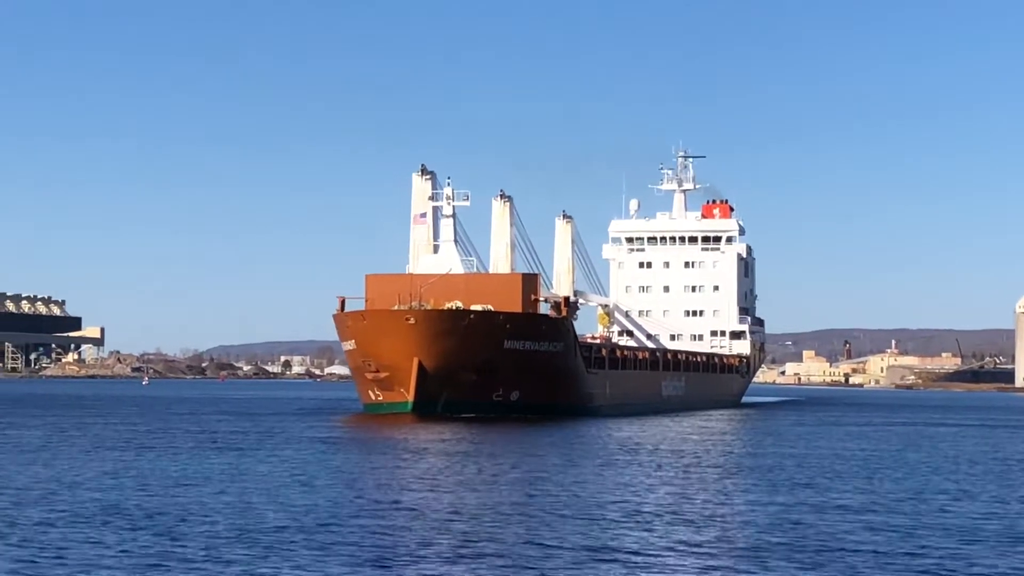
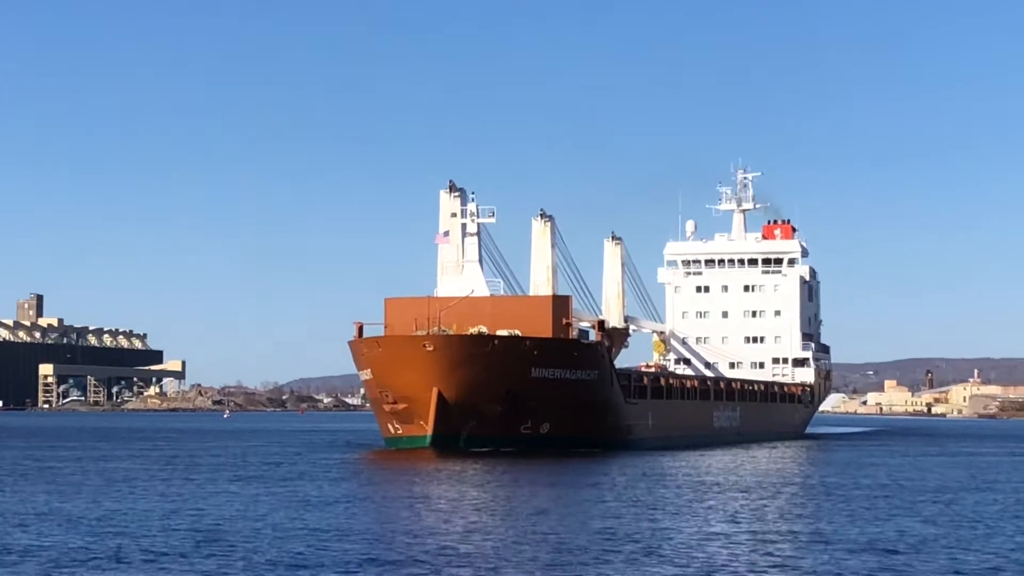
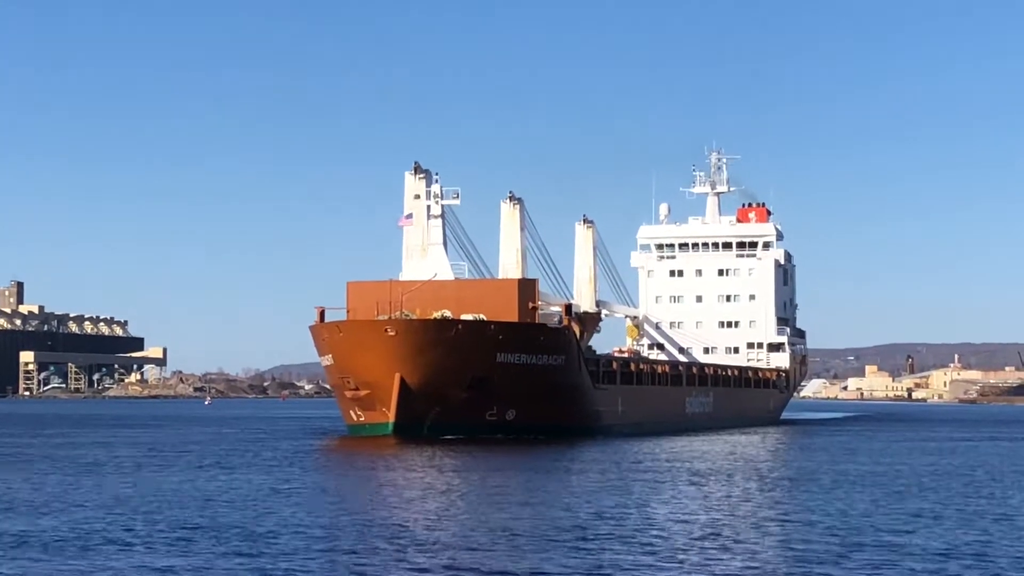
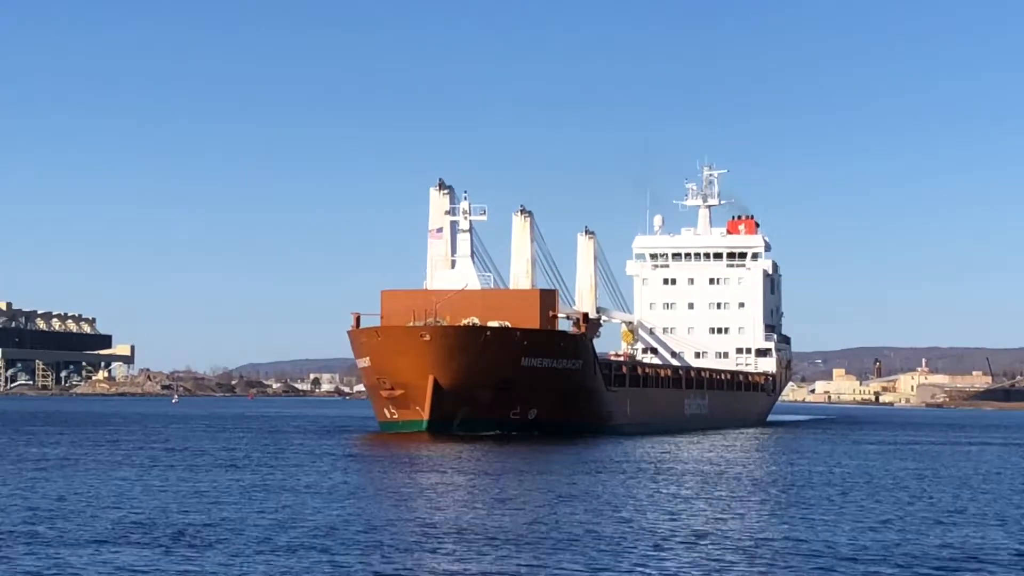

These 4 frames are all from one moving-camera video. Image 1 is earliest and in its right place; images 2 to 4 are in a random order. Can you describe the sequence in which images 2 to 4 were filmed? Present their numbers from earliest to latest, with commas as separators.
4, 2, 3
